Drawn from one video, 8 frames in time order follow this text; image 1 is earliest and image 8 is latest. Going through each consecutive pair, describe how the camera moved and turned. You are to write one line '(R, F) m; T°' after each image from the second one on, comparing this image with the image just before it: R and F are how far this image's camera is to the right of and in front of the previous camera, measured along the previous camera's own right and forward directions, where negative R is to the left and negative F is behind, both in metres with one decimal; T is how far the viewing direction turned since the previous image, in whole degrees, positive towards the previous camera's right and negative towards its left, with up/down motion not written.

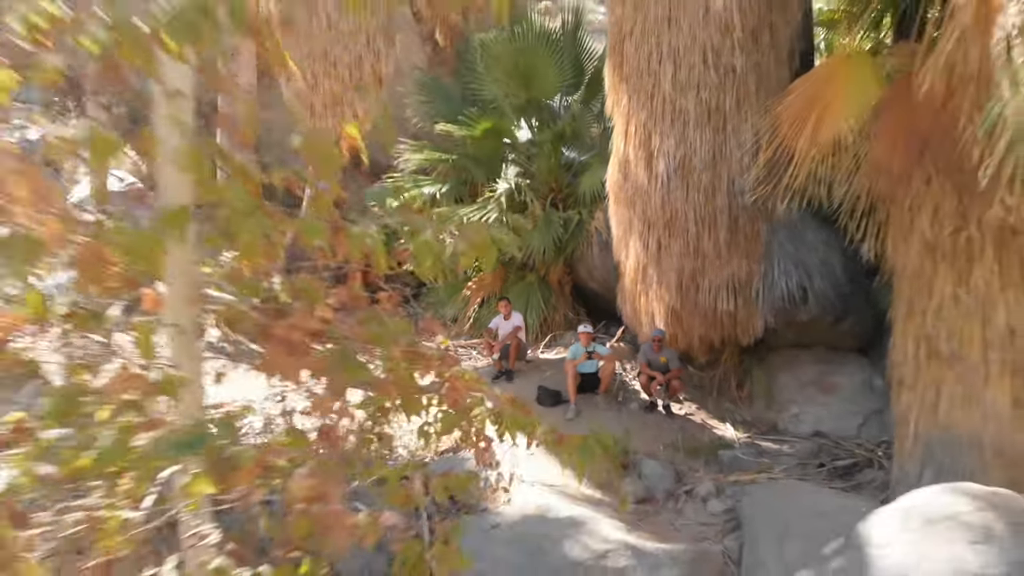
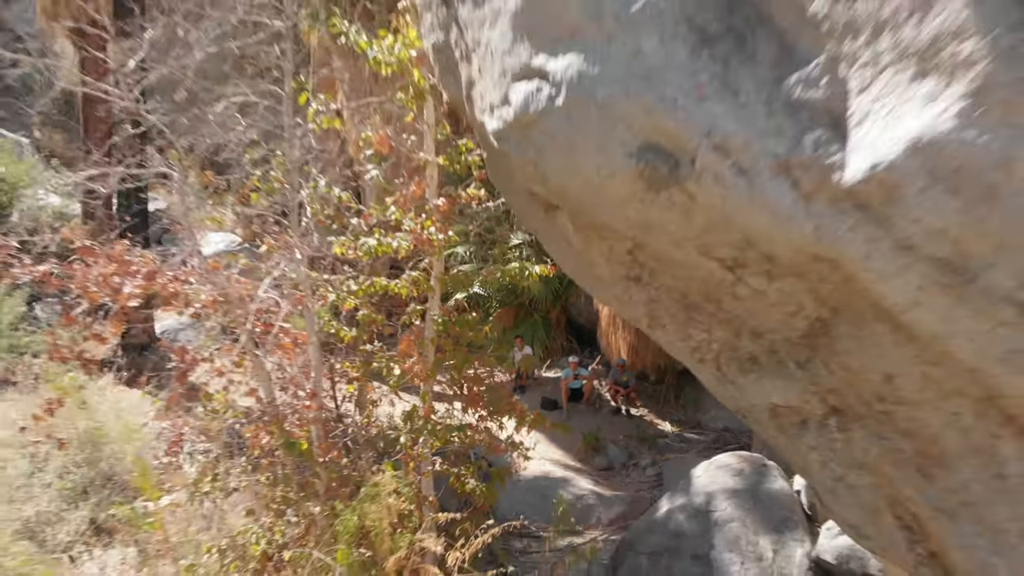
(-0.1, -2.2) m; 0°
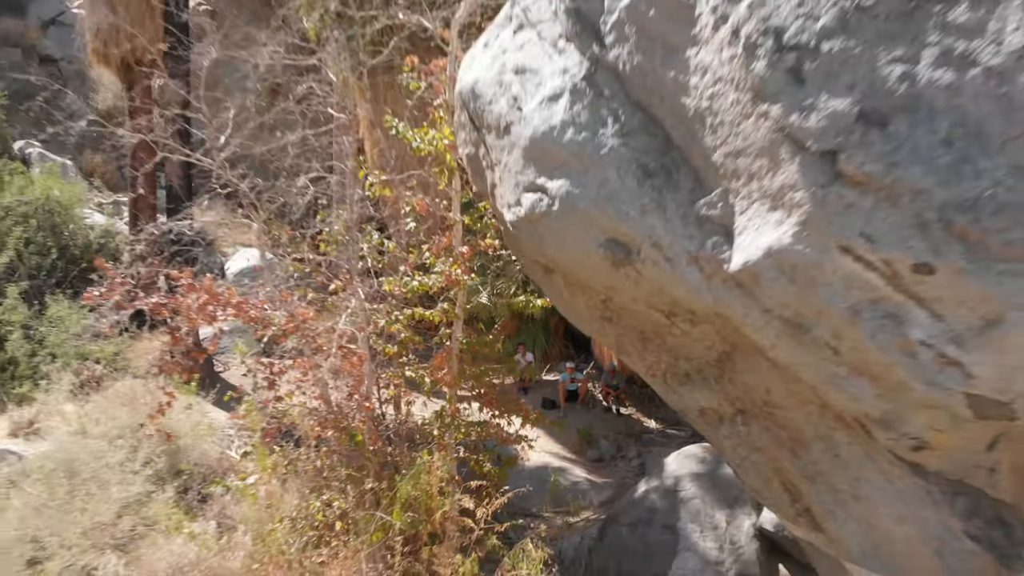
(0.0, -0.9) m; 0°
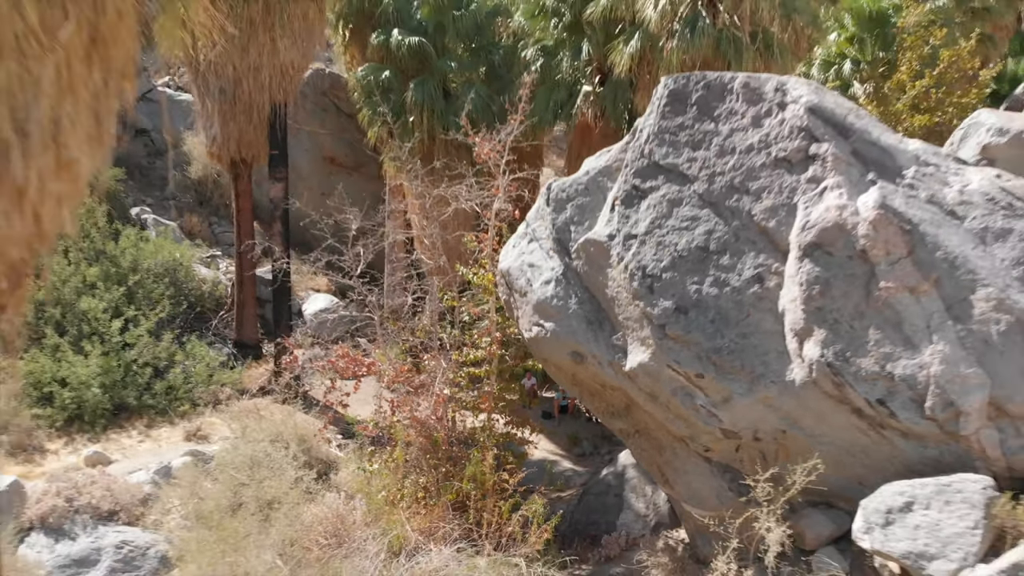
(-0.1, -3.0) m; 0°
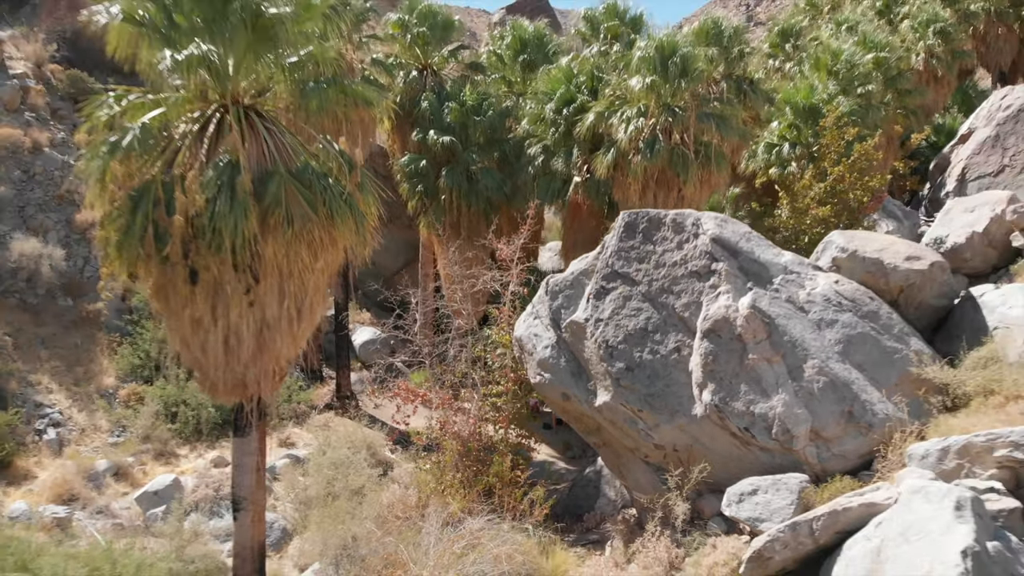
(-0.1, -3.2) m; 0°
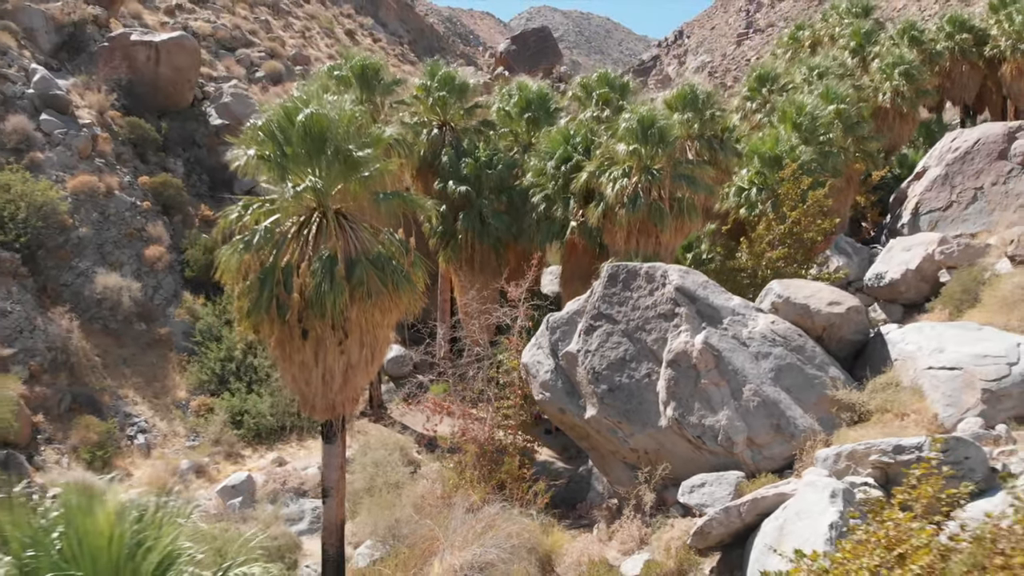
(-0.1, -2.5) m; 0°
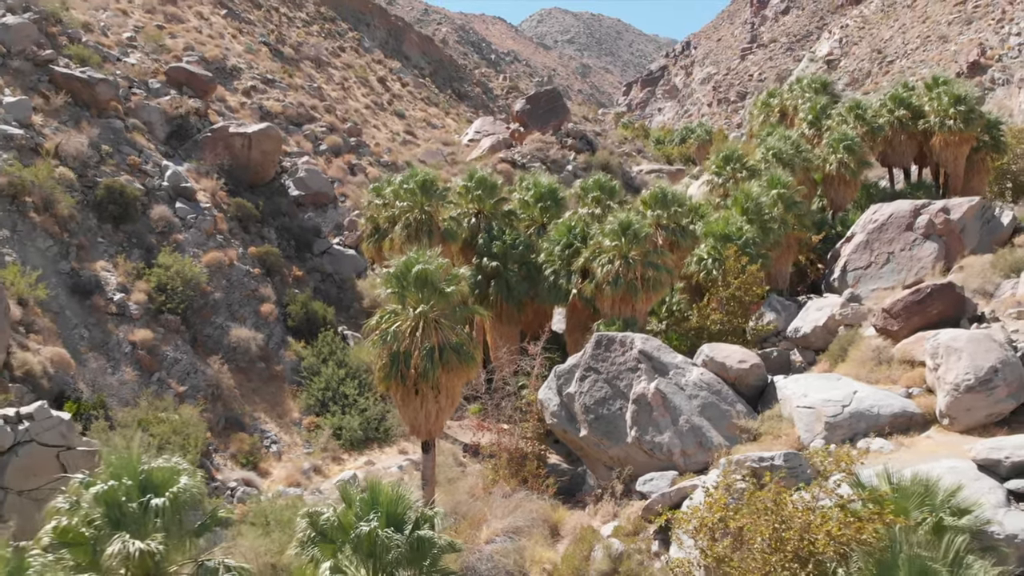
(-0.2, -6.2) m; -1°
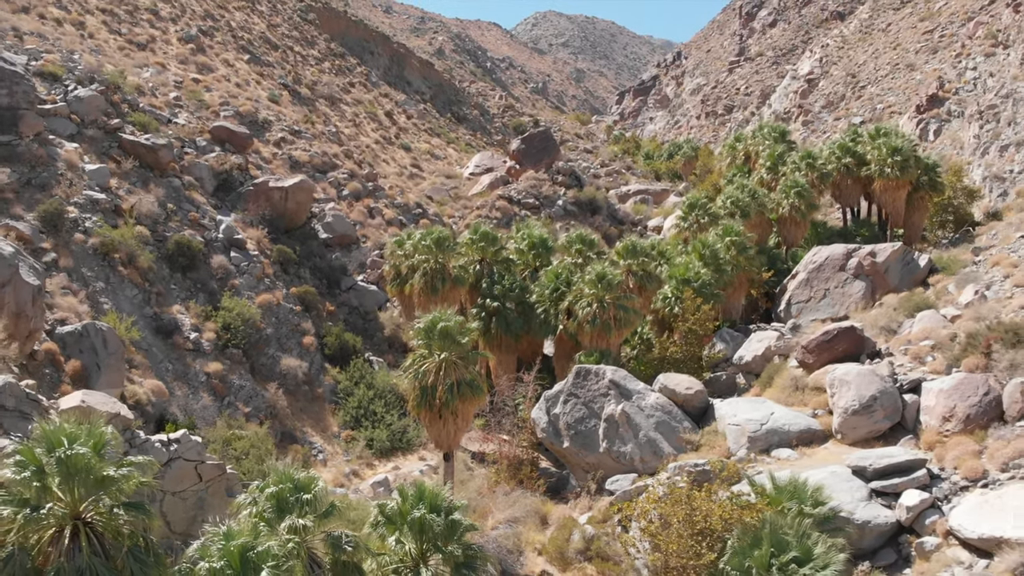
(0.0, -5.2) m; 0°
